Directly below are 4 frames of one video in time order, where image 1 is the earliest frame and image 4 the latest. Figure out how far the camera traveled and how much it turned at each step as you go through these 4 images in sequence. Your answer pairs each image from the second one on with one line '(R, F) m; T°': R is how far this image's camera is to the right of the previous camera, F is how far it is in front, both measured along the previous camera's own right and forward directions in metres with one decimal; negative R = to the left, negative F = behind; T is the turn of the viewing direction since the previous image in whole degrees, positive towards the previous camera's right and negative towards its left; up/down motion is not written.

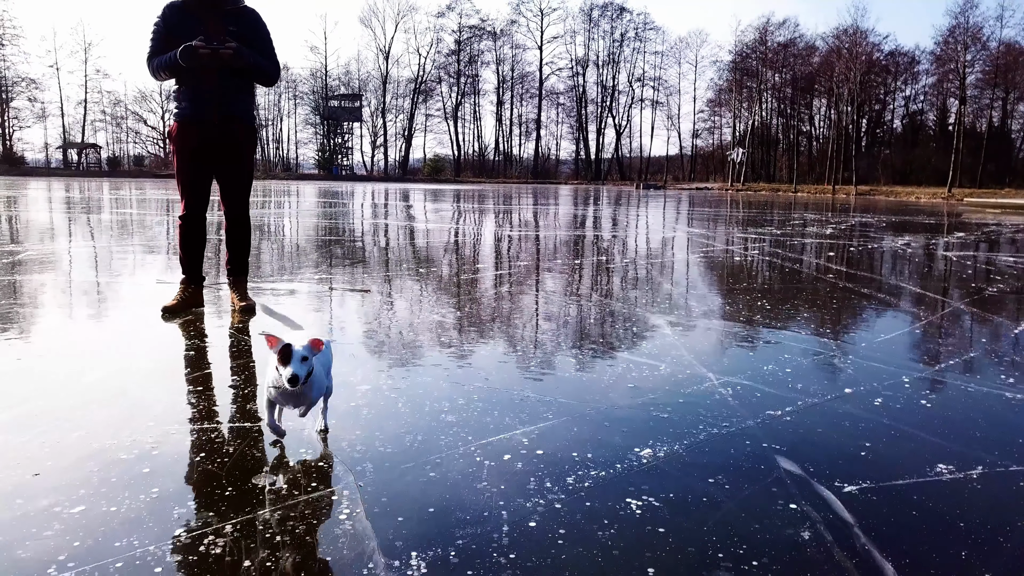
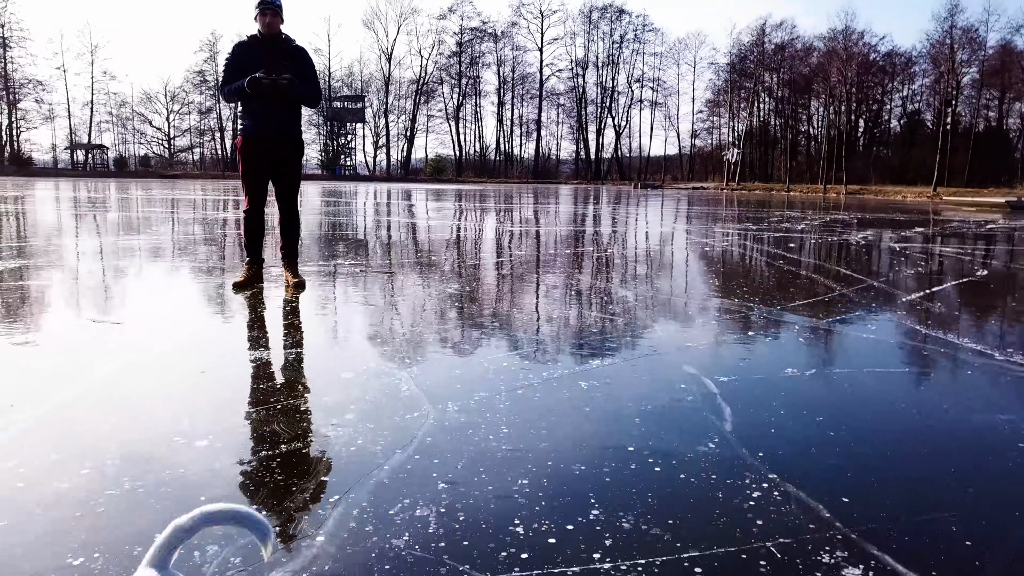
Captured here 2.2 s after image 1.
(0.0, -0.2) m; 0°
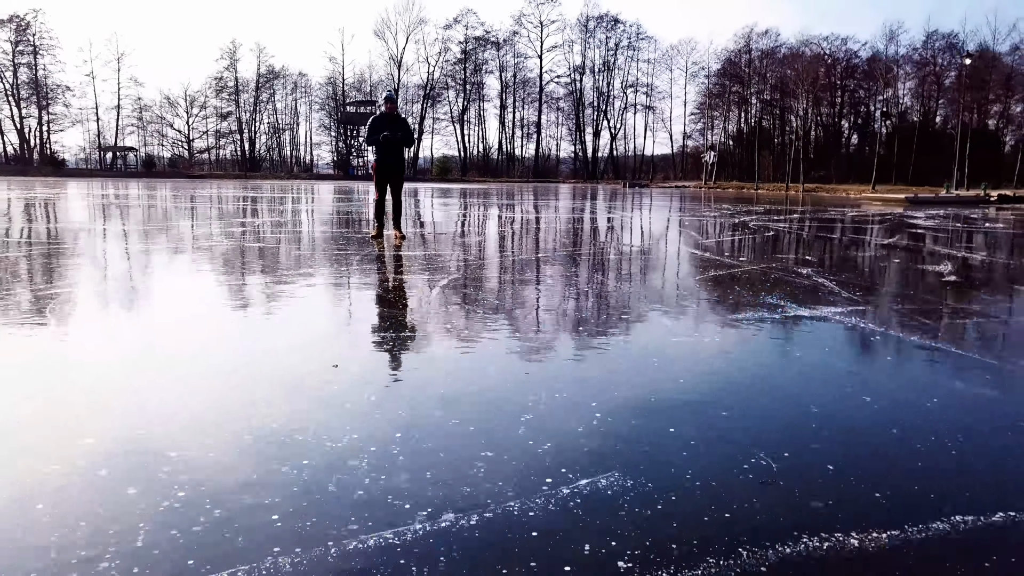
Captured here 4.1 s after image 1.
(0.0, -0.8) m; 0°
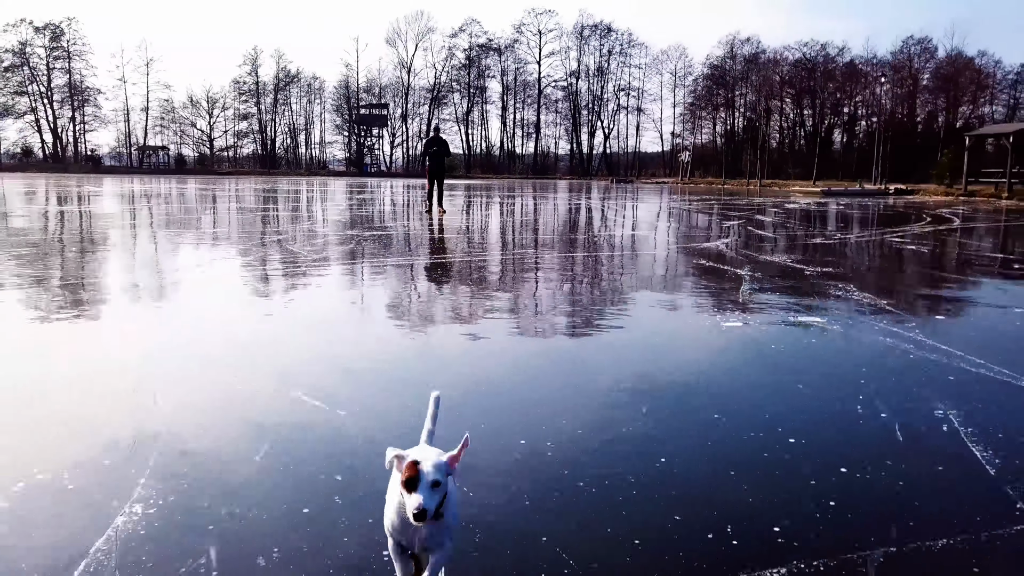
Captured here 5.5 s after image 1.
(0.0, -1.1) m; 0°
